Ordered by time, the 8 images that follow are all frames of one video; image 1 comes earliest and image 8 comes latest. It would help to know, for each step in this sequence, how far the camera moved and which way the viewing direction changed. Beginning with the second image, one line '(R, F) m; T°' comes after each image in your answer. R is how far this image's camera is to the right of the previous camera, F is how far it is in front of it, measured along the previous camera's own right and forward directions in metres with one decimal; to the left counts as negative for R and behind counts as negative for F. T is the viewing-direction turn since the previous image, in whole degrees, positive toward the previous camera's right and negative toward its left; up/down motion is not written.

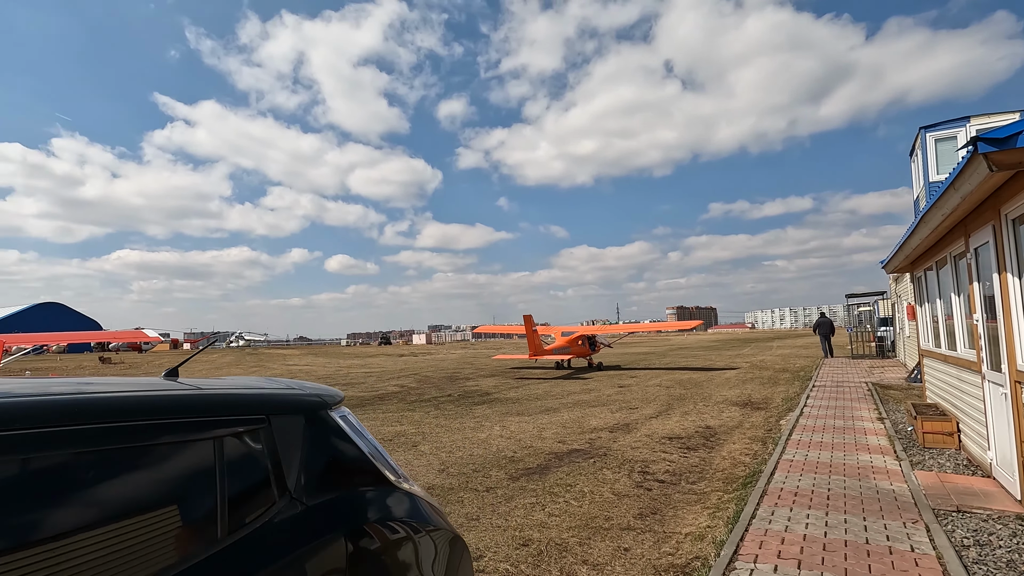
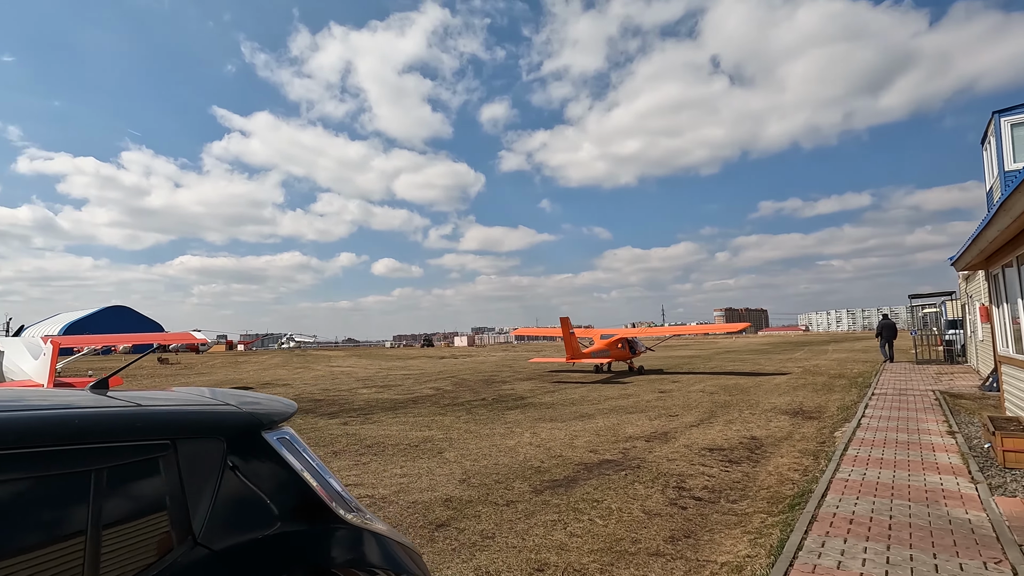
(+0.2, +0.3) m; -5°
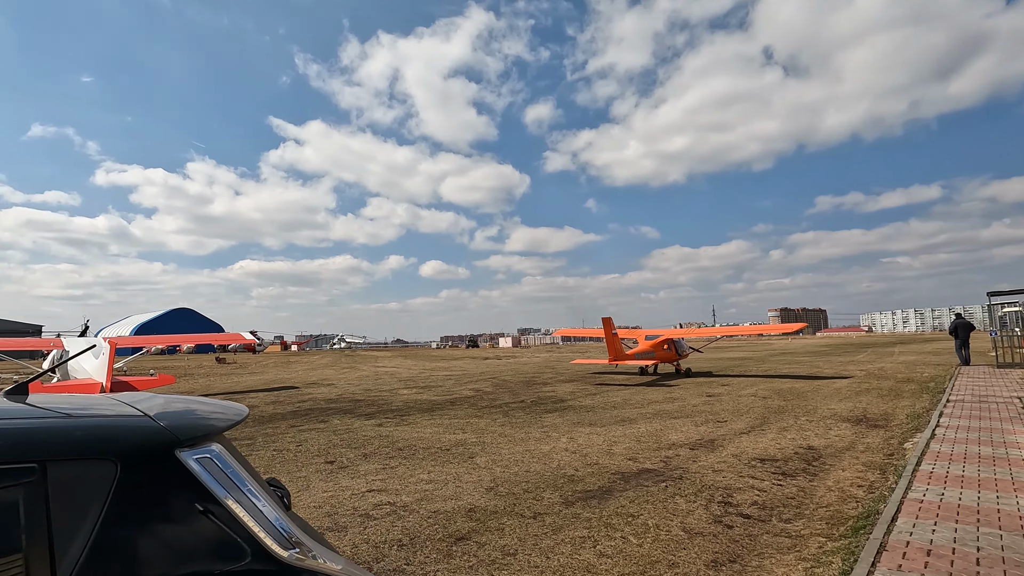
(+0.2, +0.3) m; -5°
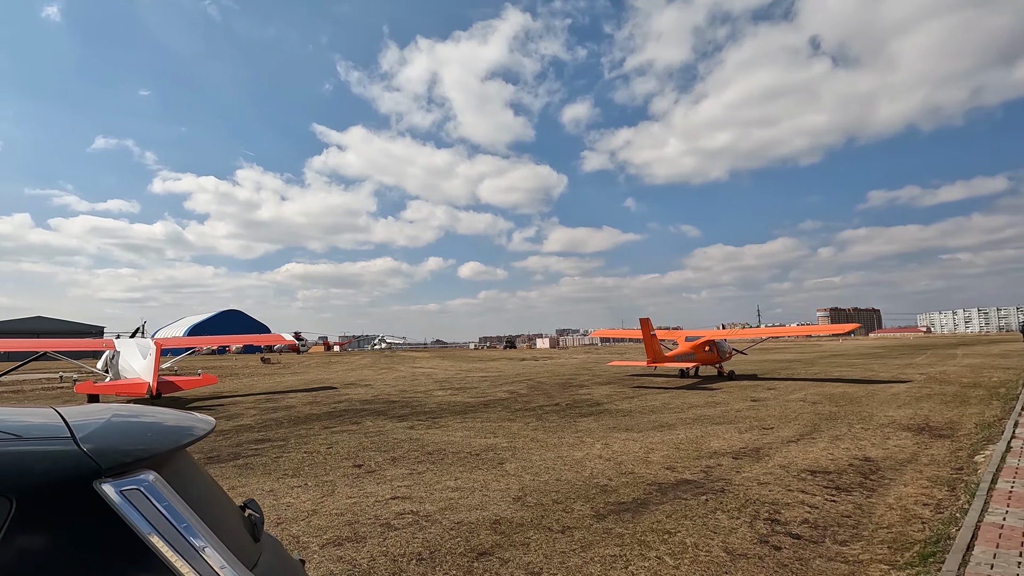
(+0.1, +0.3) m; -4°
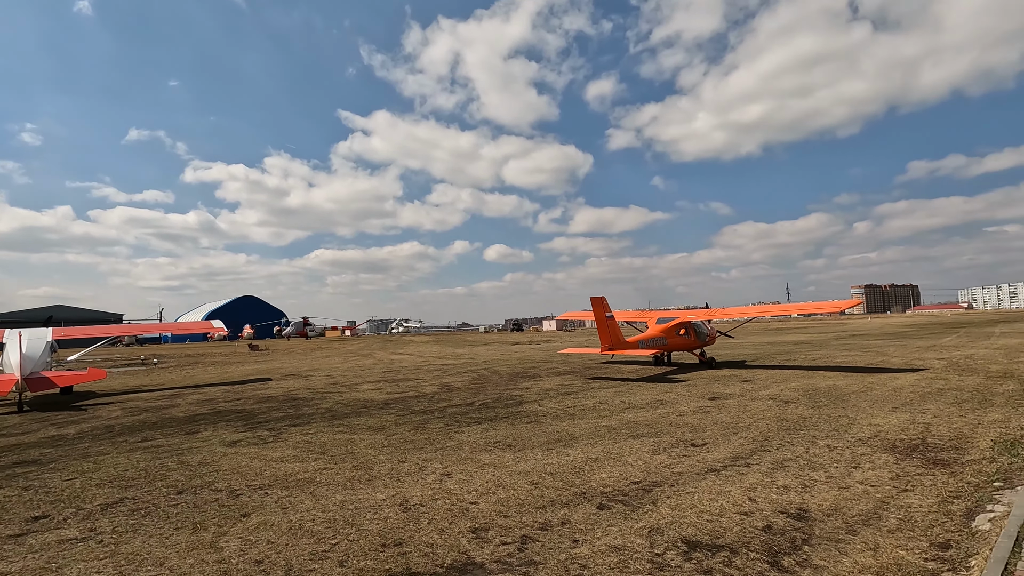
(+2.5, +2.5) m; -3°
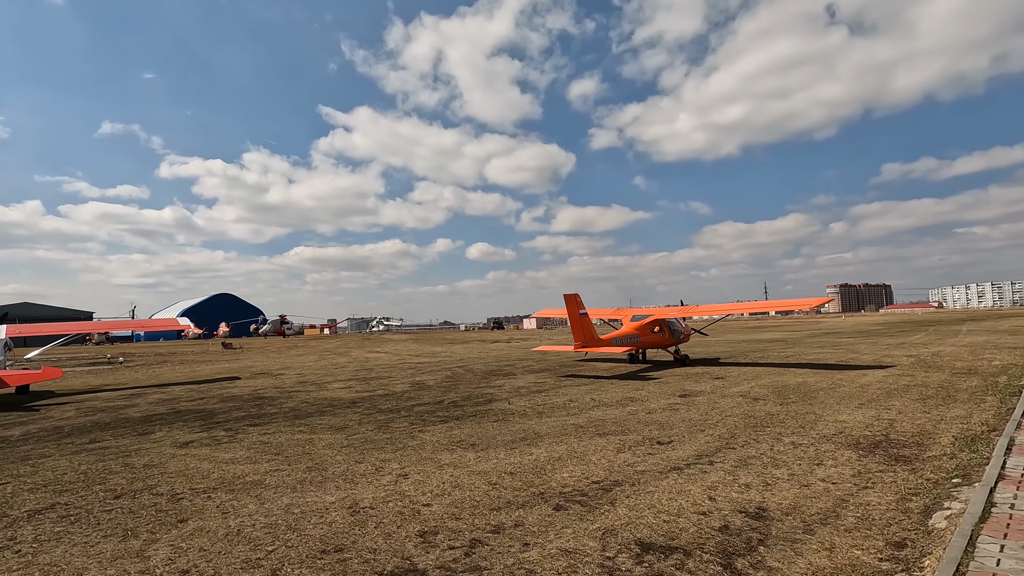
(+0.2, +0.2) m; +2°
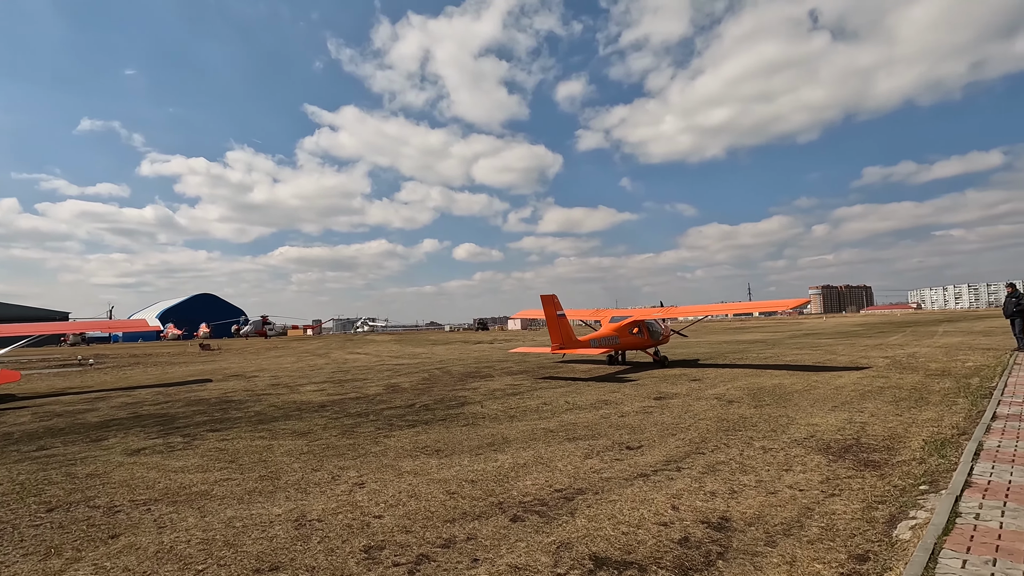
(+0.3, +0.2) m; +1°
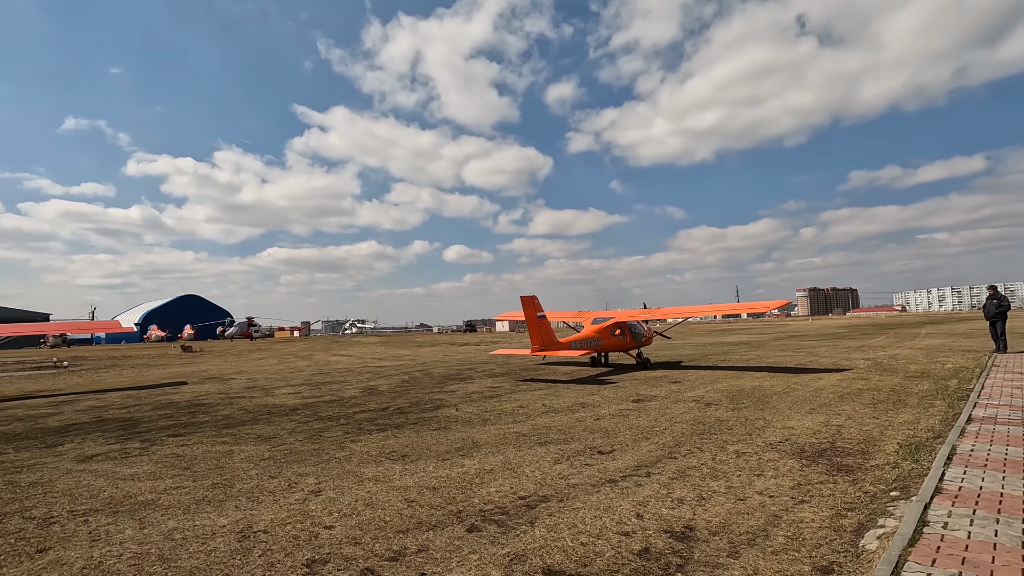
(+0.3, +0.2) m; +1°
